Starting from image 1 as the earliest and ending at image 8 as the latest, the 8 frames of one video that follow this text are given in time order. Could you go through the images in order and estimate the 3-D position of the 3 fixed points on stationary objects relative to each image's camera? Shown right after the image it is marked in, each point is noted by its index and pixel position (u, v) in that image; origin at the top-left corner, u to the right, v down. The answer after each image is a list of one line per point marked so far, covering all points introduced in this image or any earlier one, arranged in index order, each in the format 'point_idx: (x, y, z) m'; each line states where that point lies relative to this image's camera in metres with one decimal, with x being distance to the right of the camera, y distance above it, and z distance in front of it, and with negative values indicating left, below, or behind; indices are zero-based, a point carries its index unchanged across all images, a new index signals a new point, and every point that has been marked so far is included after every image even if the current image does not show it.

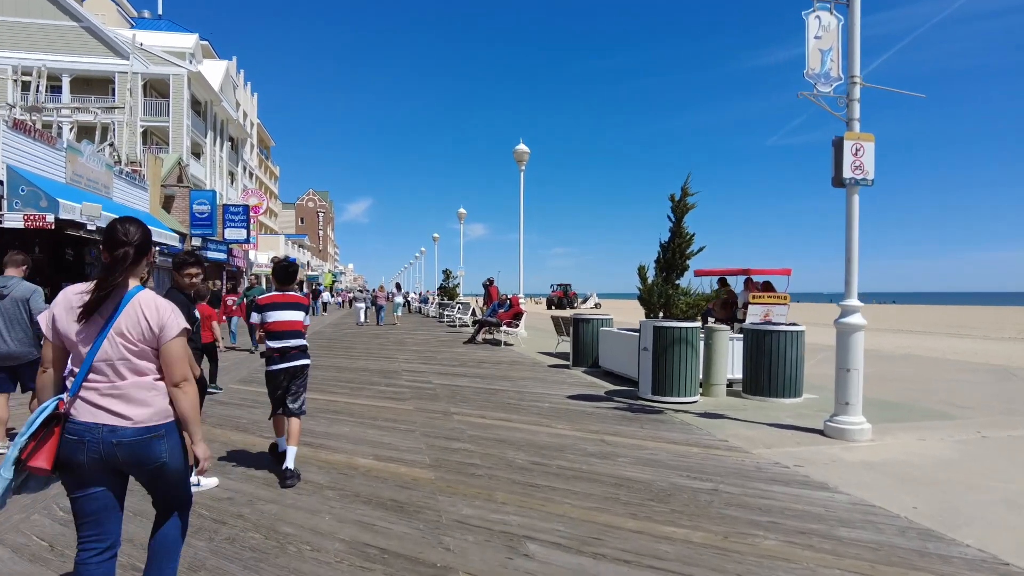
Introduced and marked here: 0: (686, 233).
0: (+3.0, +0.9, +10.4) m
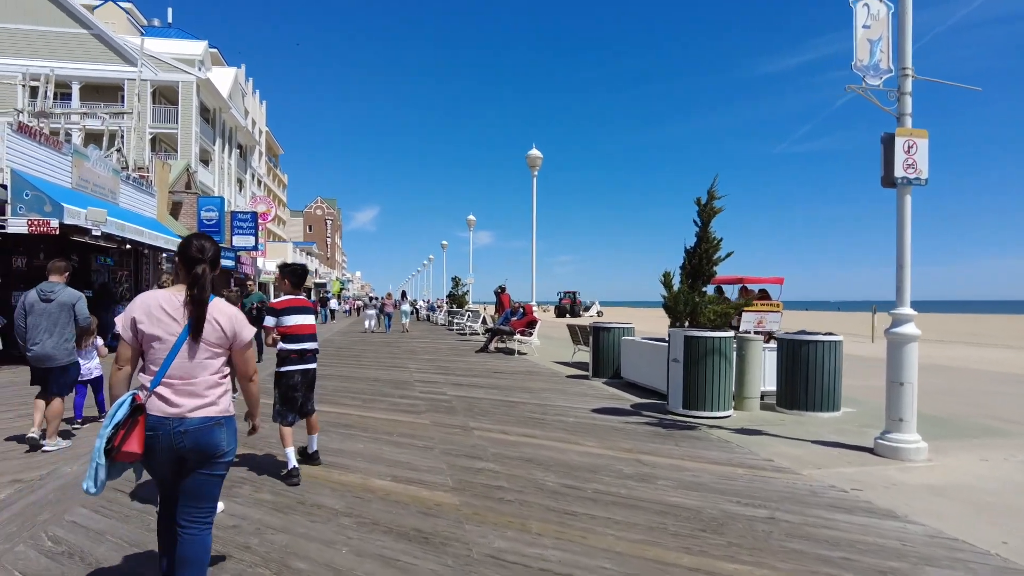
0: (+3.3, +0.8, +9.9) m
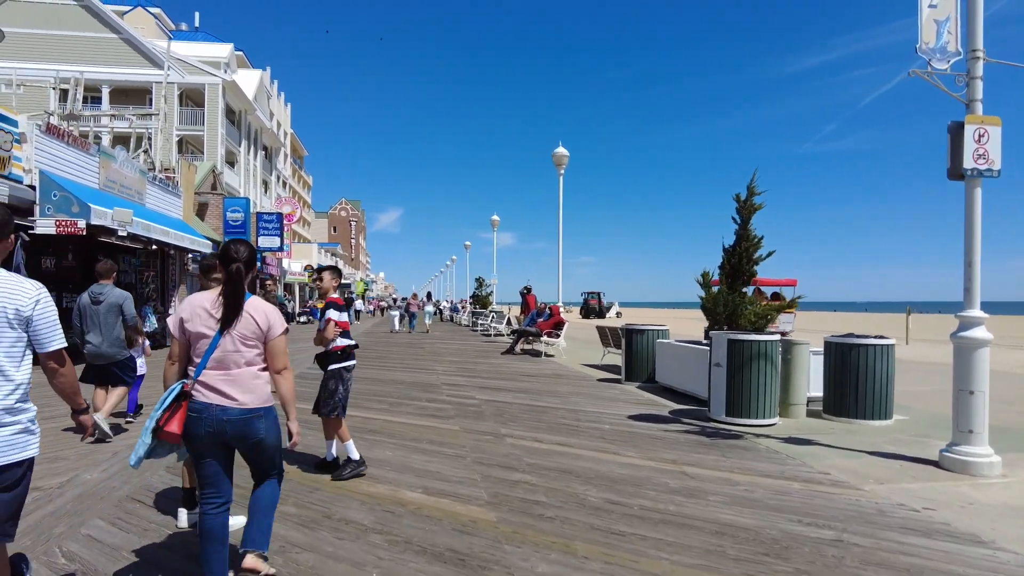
0: (+3.8, +0.8, +9.5) m
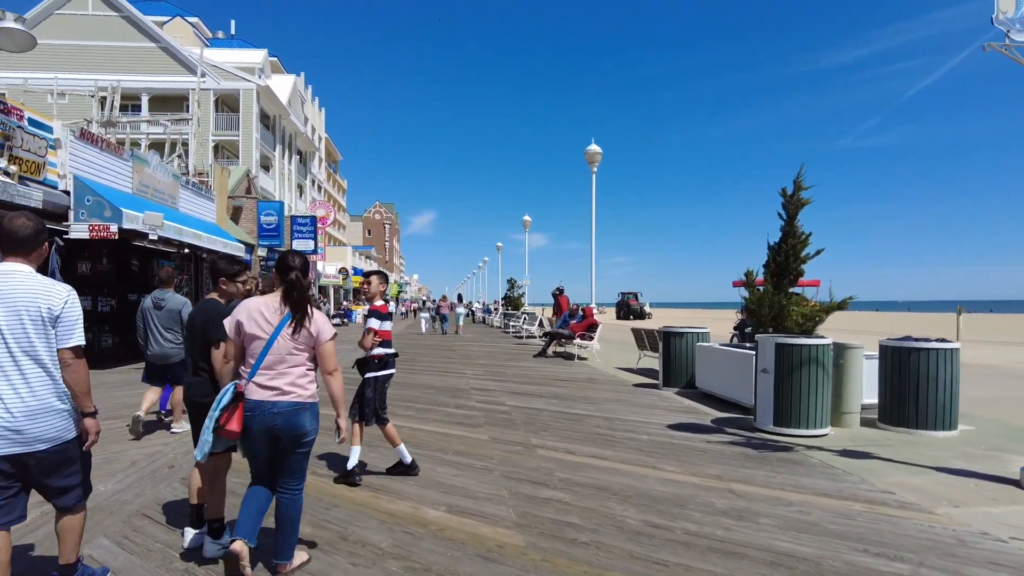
0: (+4.3, +0.8, +8.9) m
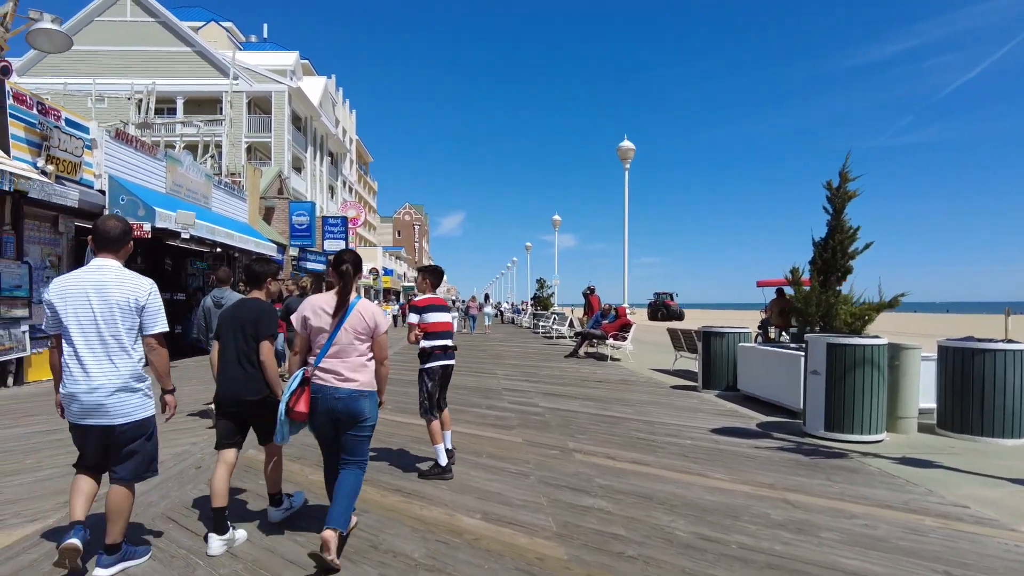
0: (+4.7, +0.8, +8.4) m
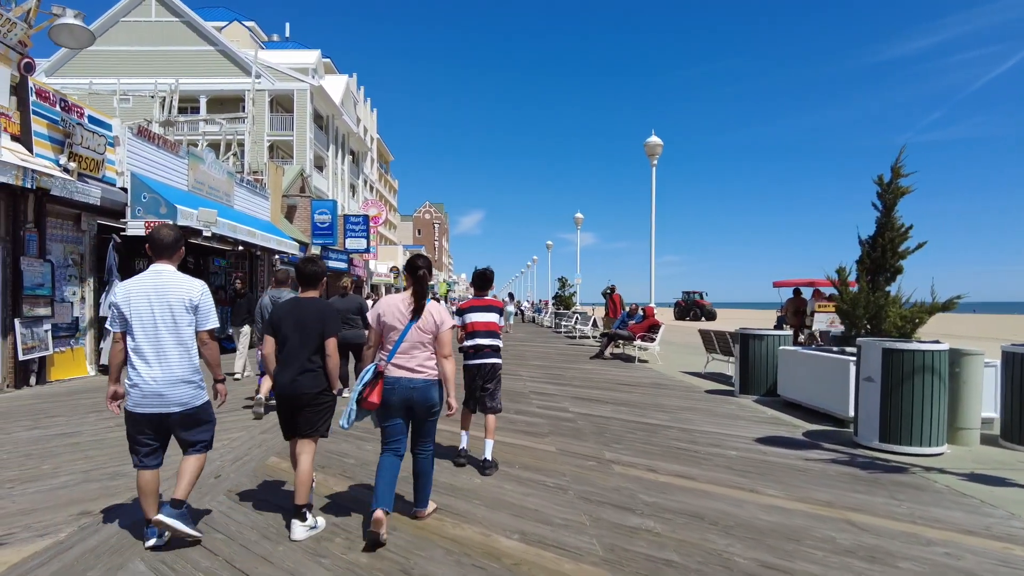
0: (+5.1, +0.8, +7.9) m
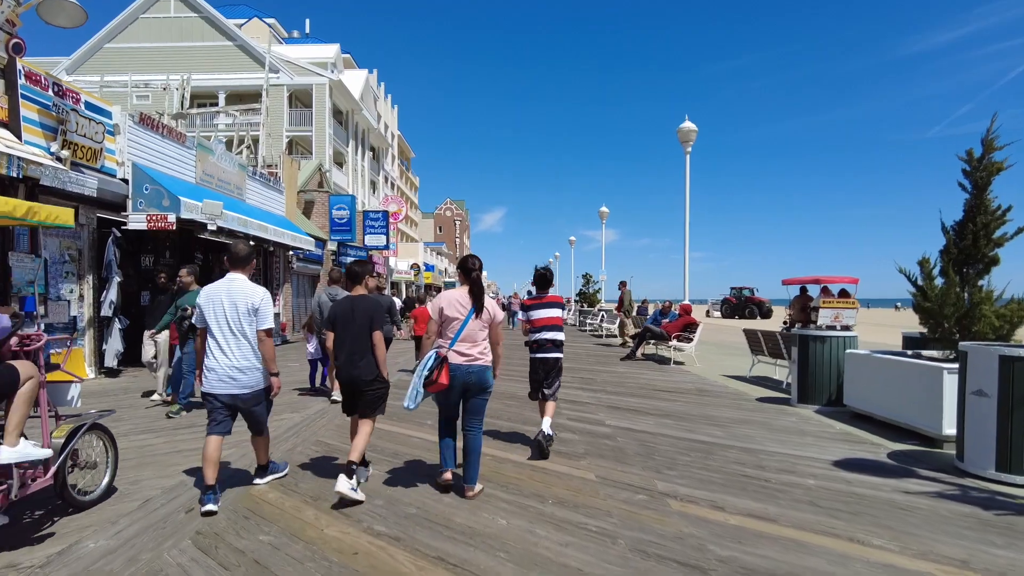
0: (+5.4, +0.9, +6.8) m
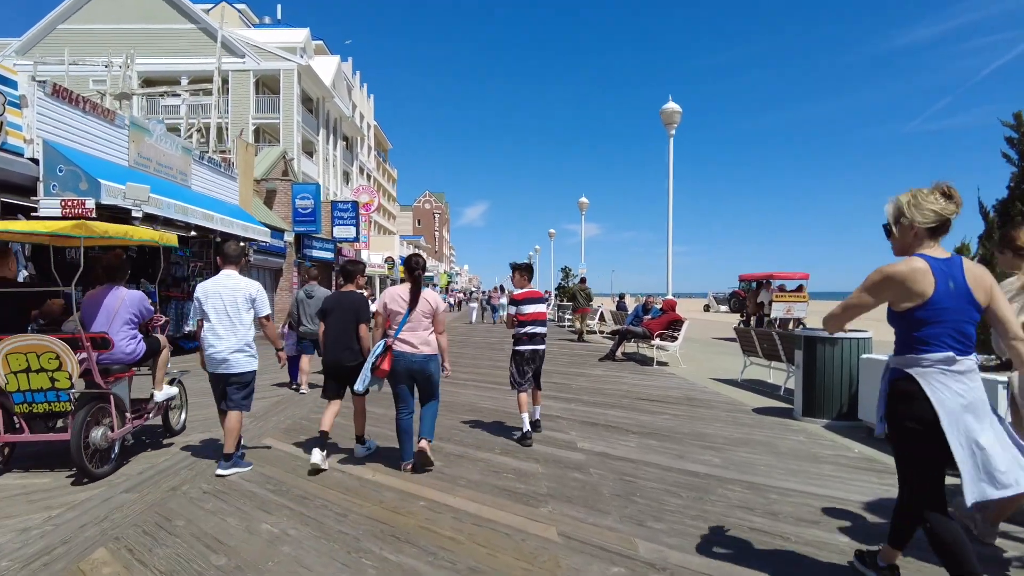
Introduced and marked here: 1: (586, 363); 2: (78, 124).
0: (+5.0, +1.0, +5.6) m
1: (+1.6, -1.6, +13.0) m
2: (-8.0, +3.0, +11.1) m
